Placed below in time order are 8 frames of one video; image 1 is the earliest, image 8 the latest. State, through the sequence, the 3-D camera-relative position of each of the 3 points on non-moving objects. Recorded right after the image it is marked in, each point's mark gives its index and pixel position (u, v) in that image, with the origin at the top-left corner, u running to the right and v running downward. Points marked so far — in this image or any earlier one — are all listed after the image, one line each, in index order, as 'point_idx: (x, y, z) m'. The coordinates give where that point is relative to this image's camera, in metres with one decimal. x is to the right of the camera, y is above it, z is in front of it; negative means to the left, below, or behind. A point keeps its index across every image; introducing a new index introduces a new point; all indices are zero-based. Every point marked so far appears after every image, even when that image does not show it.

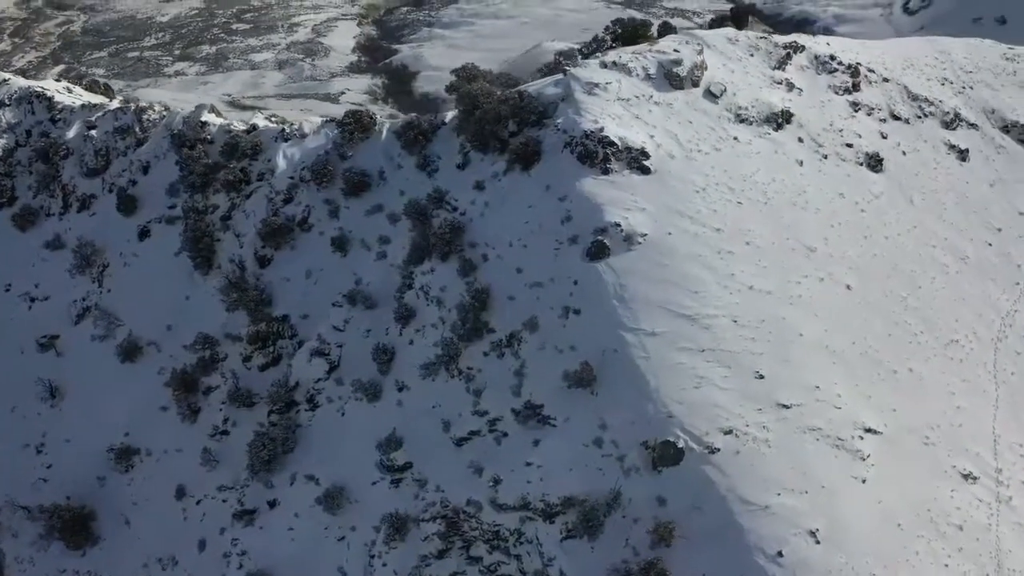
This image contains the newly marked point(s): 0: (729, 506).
0: (+5.3, -5.3, +16.3) m
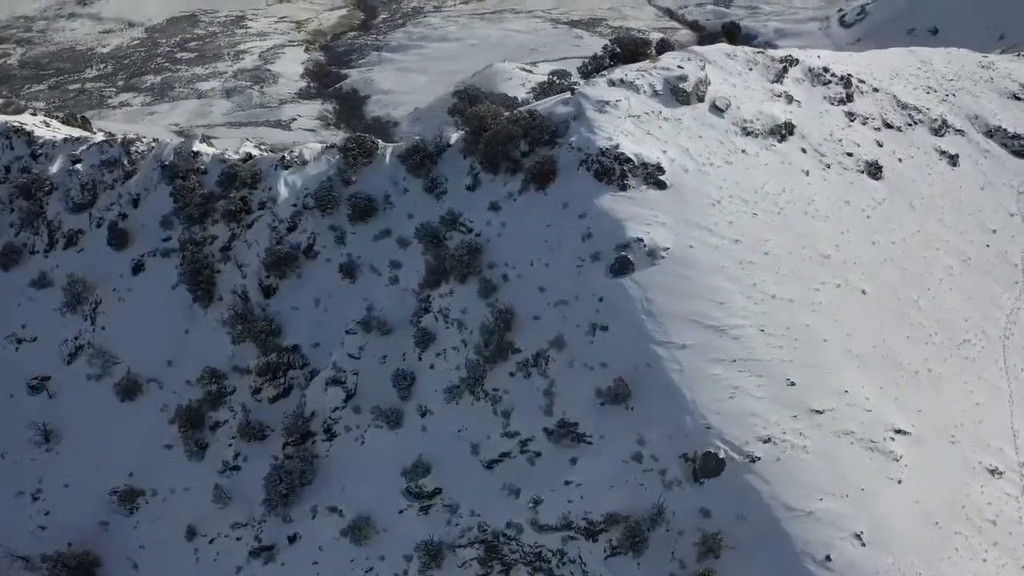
0: (+6.4, -5.5, +16.4) m
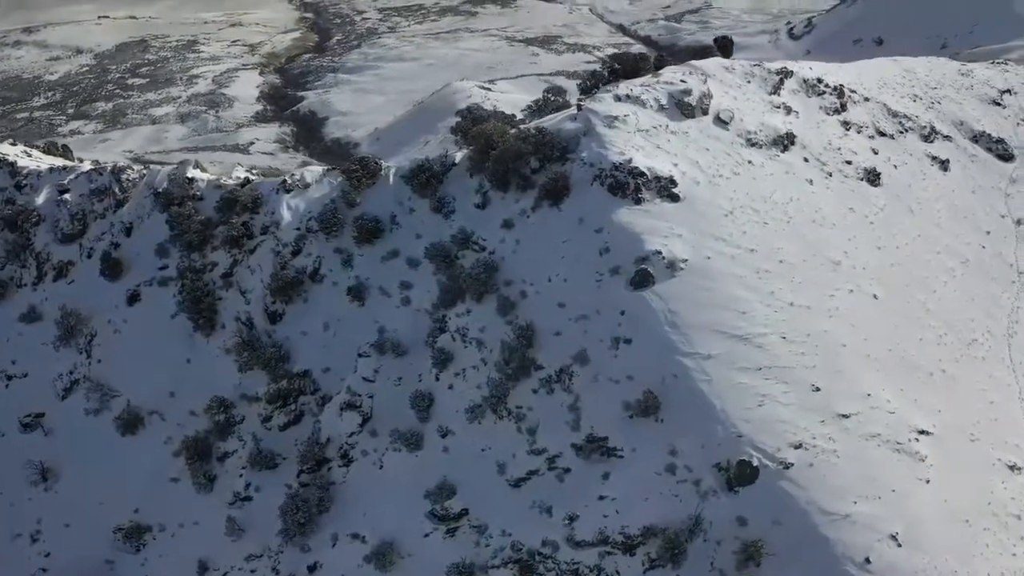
0: (+7.4, -5.7, +16.5) m
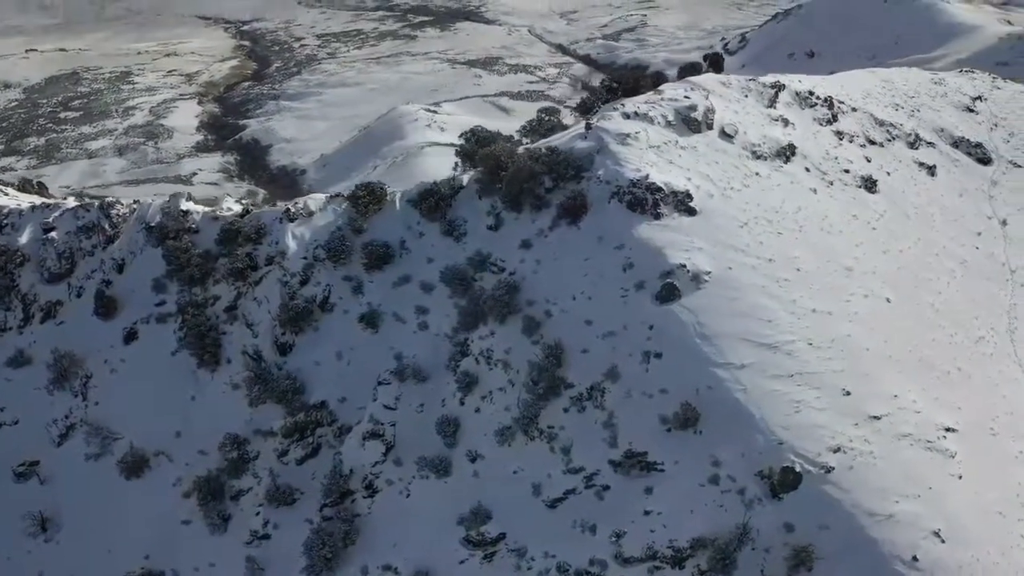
0: (+8.6, -5.8, +16.8) m
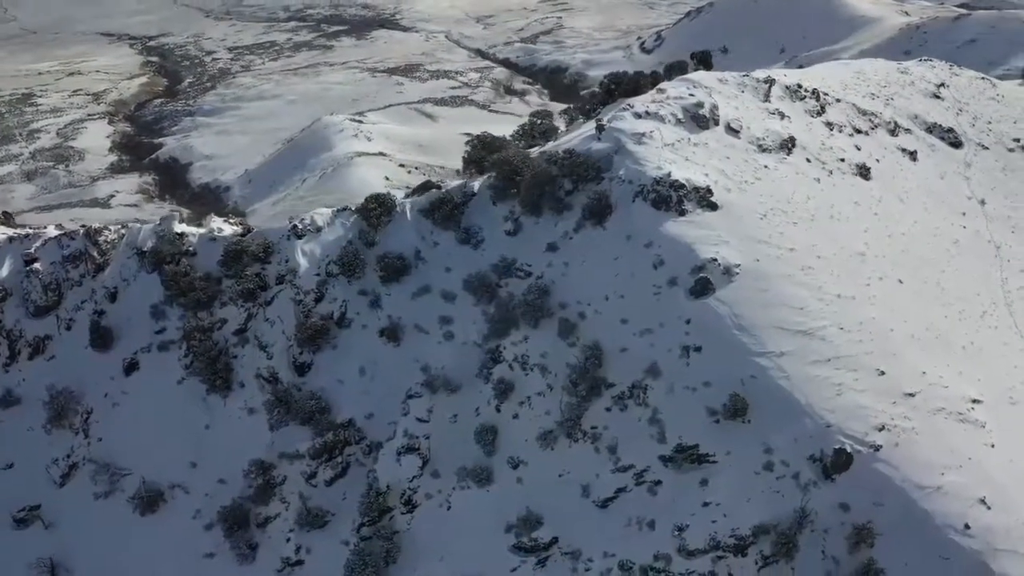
0: (+10.3, -5.4, +17.4) m
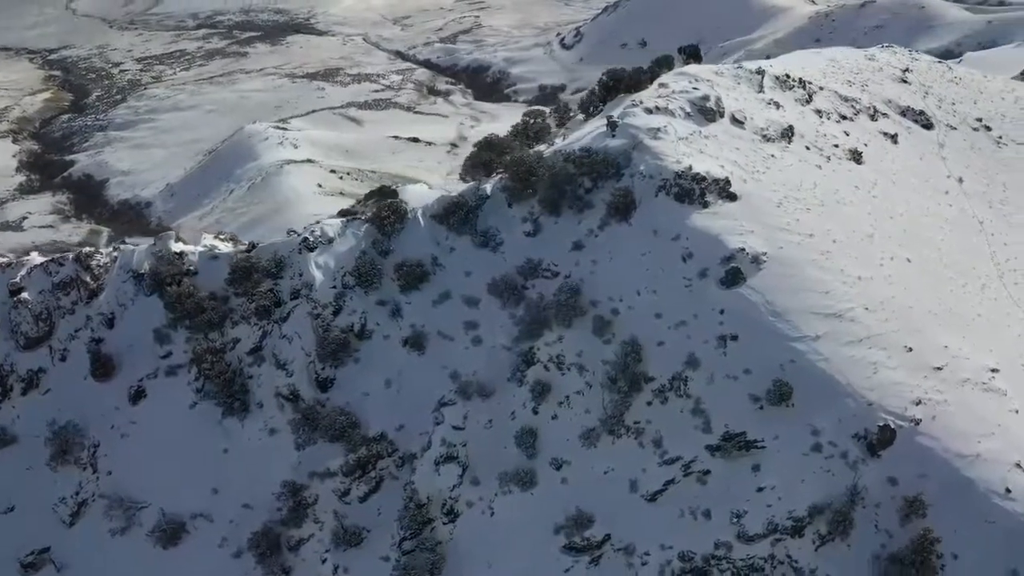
0: (+11.9, -4.8, +18.2) m
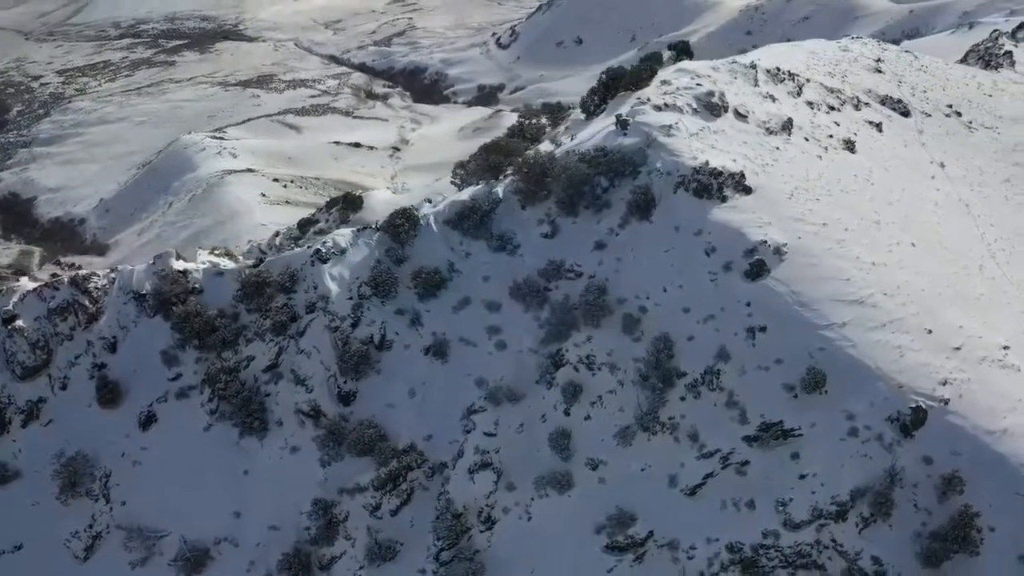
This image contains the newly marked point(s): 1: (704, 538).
0: (+13.1, -4.3, +18.8) m
1: (+5.4, -7.2, +19.4) m
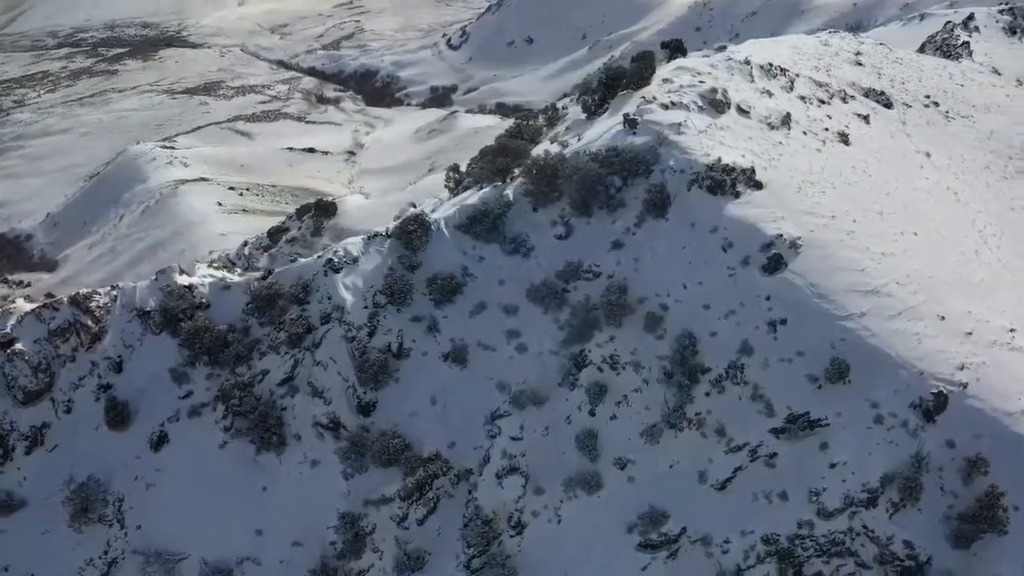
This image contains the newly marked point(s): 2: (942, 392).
0: (+14.1, -3.9, +19.4) m
1: (+6.5, -7.1, +19.6) m
2: (+12.4, -3.0, +19.5) m
